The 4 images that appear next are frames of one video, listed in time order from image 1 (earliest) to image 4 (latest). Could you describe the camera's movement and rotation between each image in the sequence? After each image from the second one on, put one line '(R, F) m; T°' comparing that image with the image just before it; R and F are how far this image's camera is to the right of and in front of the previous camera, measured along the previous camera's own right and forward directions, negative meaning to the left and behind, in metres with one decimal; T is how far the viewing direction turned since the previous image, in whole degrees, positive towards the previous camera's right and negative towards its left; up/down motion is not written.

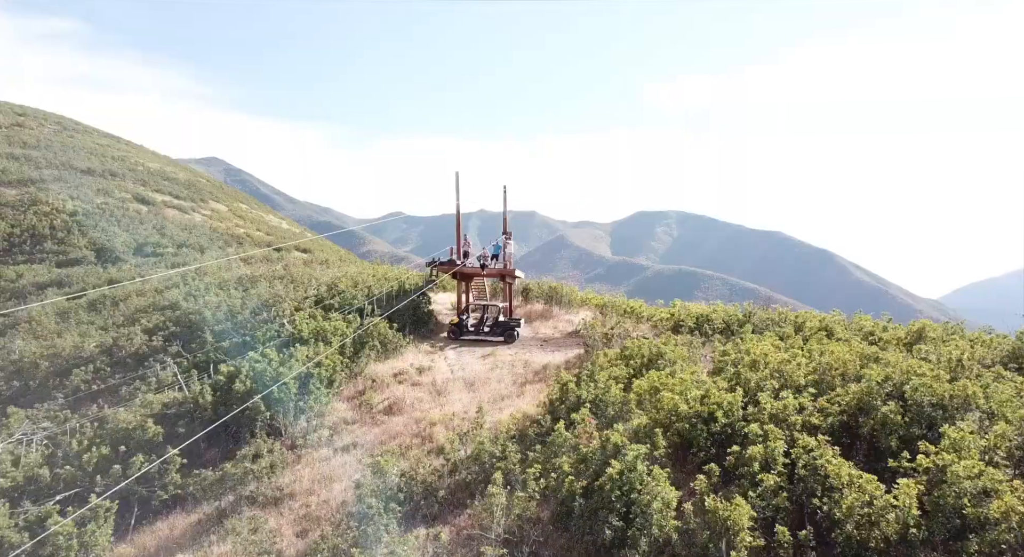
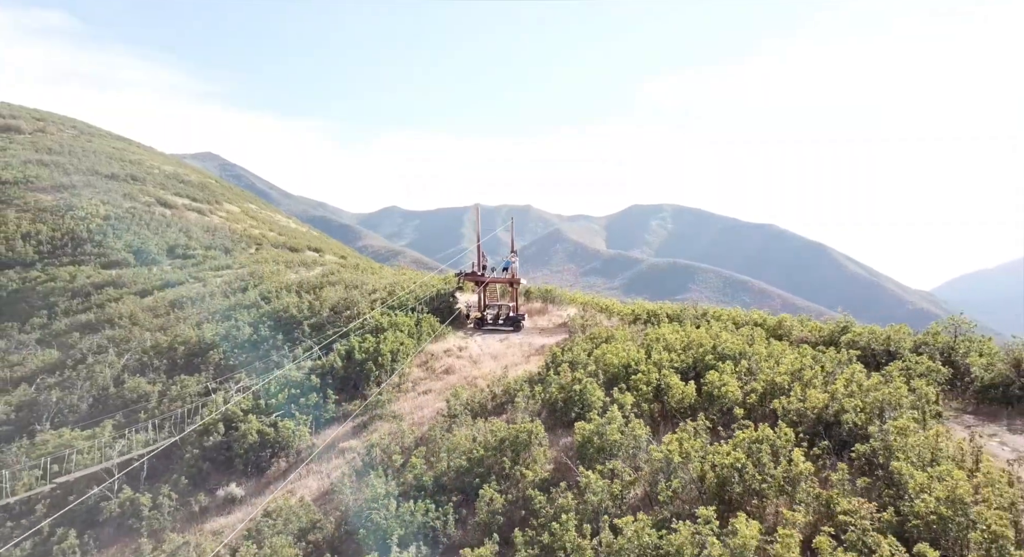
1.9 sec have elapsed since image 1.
(-0.6, -10.2) m; 0°
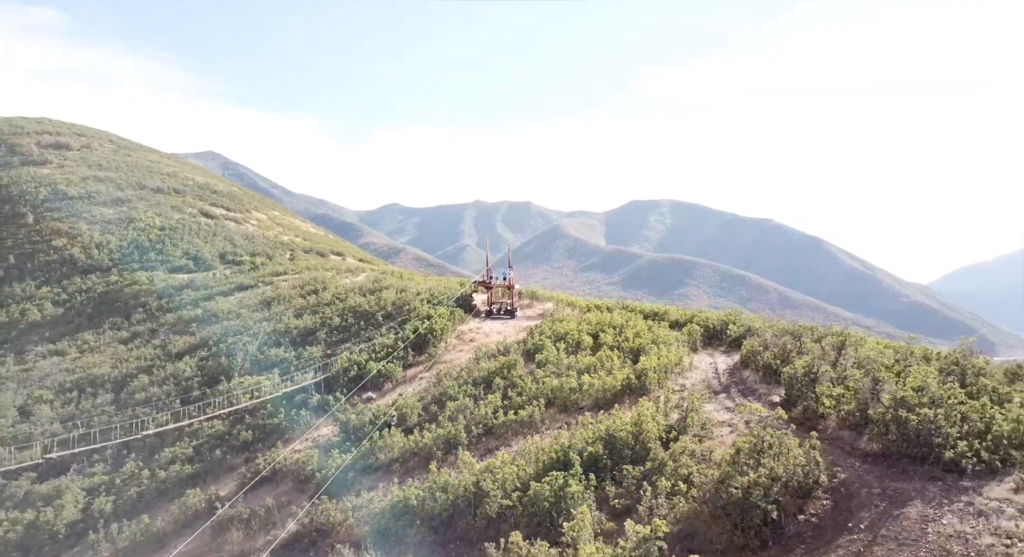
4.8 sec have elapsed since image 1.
(+0.3, -19.7) m; 0°
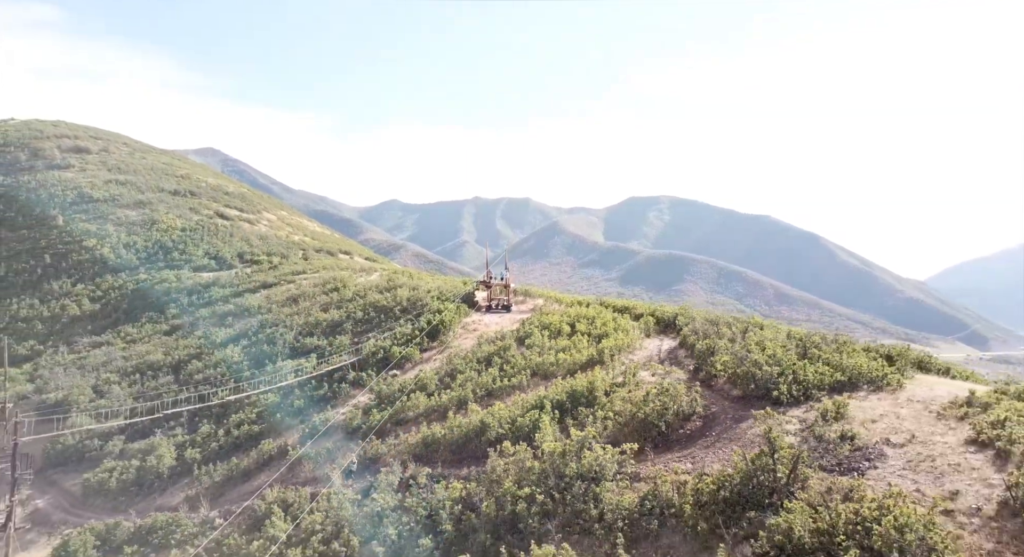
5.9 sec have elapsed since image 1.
(+0.3, -10.0) m; 0°
